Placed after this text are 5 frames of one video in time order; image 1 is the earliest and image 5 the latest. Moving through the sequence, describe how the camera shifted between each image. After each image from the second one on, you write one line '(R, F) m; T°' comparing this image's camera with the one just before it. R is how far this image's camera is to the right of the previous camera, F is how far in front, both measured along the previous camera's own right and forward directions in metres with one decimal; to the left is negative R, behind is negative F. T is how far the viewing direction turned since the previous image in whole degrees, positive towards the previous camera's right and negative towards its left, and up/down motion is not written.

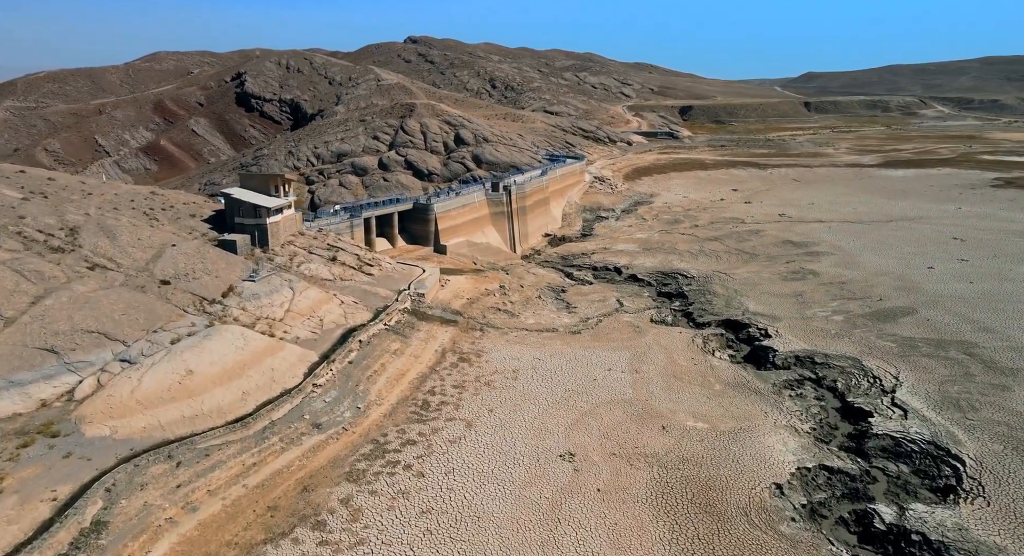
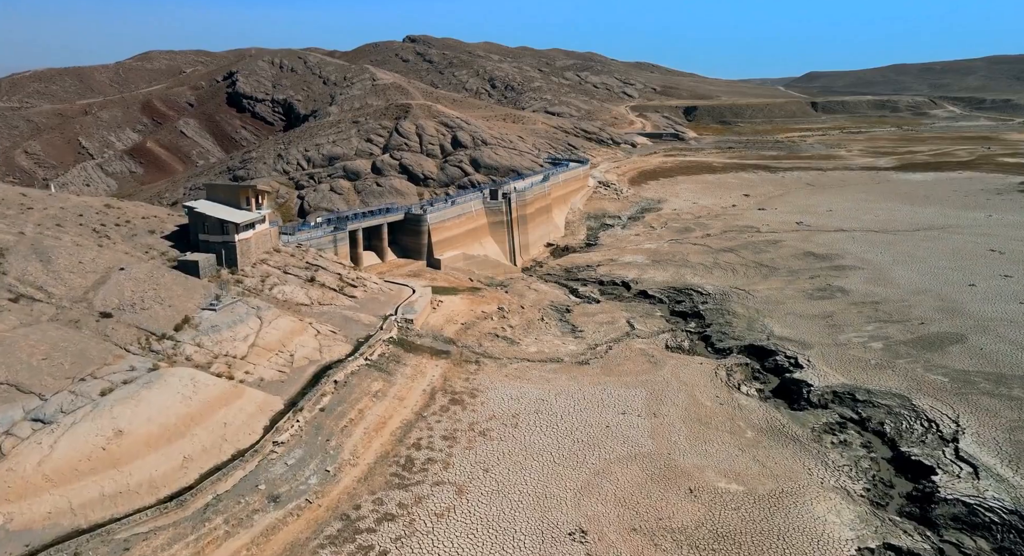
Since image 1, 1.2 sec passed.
(0.0, +4.7) m; 0°
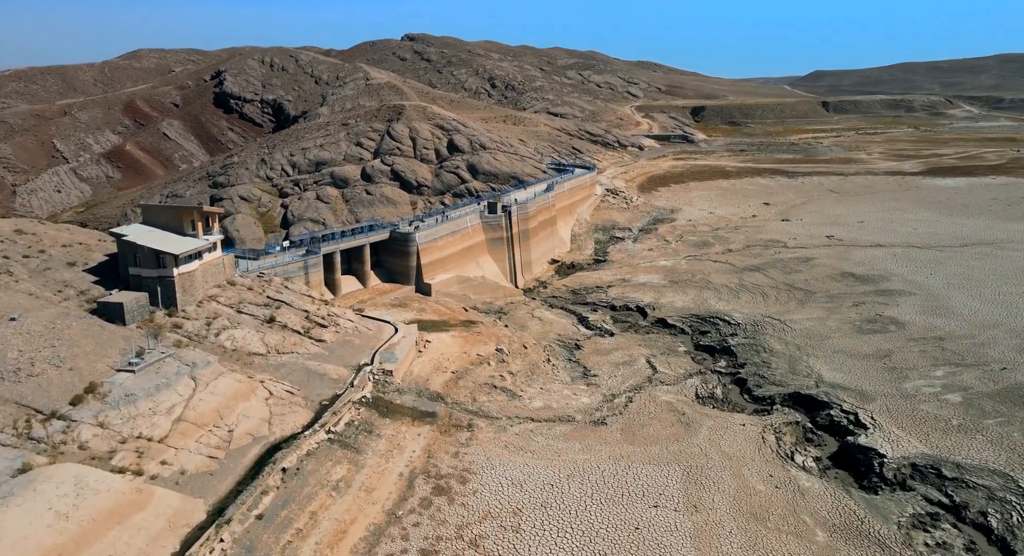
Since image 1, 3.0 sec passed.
(0.0, +6.8) m; 0°
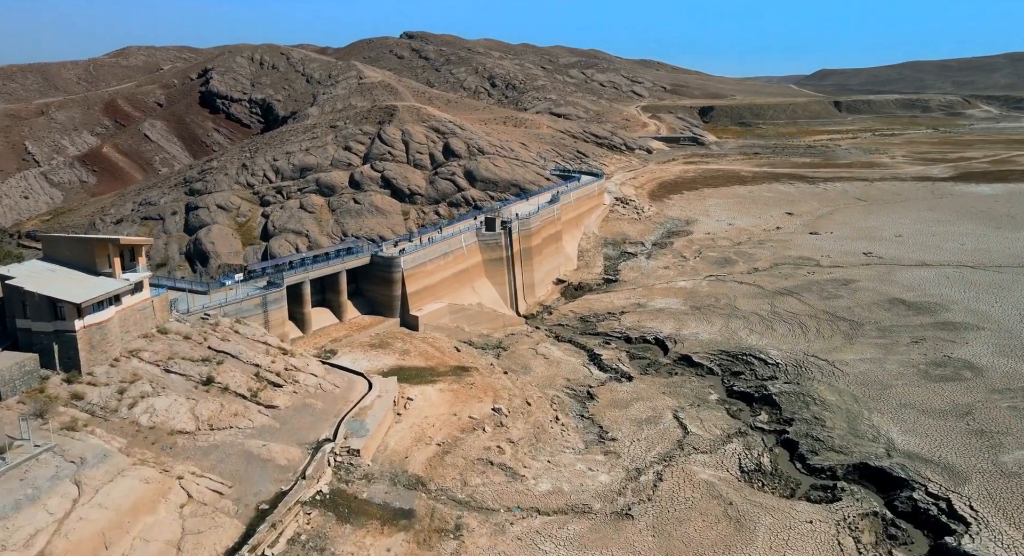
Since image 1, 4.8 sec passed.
(0.0, +6.8) m; 0°
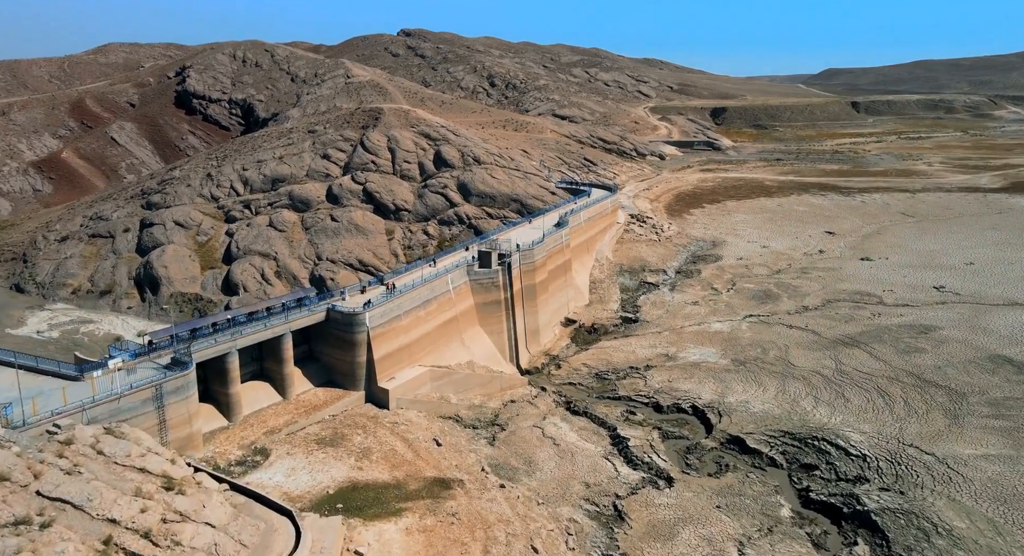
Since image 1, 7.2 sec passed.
(0.0, +9.9) m; 0°
